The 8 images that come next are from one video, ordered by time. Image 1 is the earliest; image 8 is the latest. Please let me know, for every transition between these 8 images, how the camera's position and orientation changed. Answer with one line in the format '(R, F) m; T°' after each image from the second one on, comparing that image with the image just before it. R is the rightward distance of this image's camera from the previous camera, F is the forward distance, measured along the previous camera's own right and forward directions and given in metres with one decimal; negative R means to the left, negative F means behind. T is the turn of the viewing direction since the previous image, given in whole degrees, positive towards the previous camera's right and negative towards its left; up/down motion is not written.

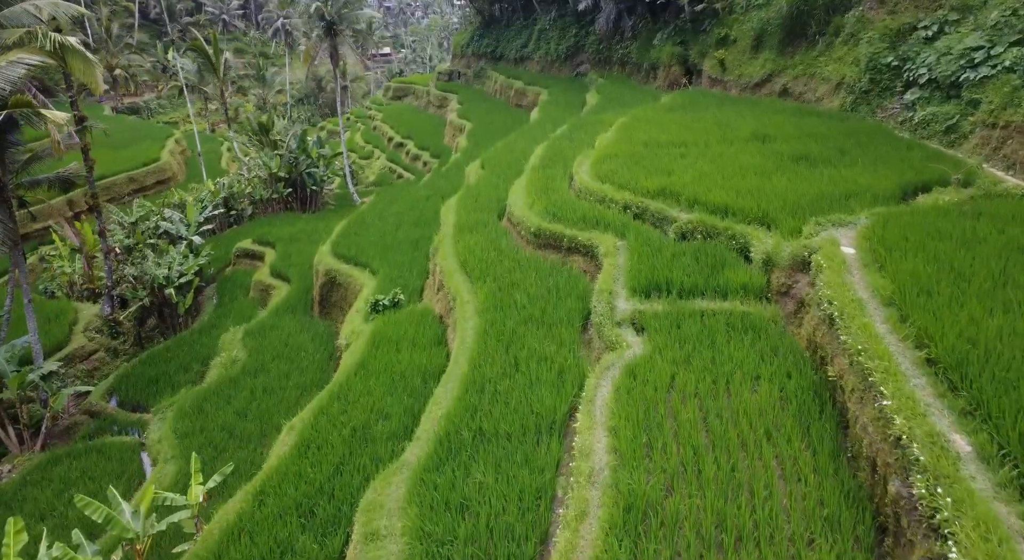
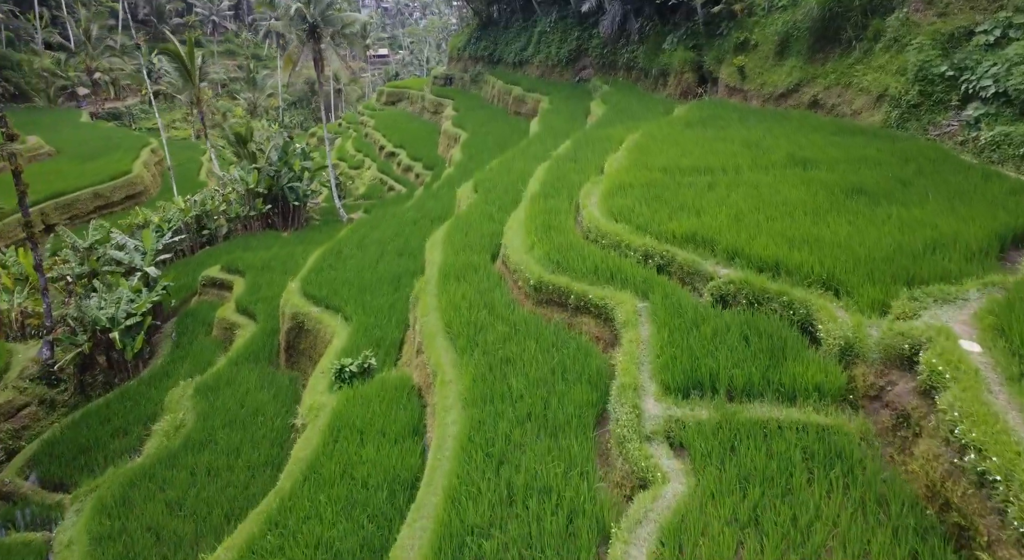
(0.0, +1.4) m; 0°
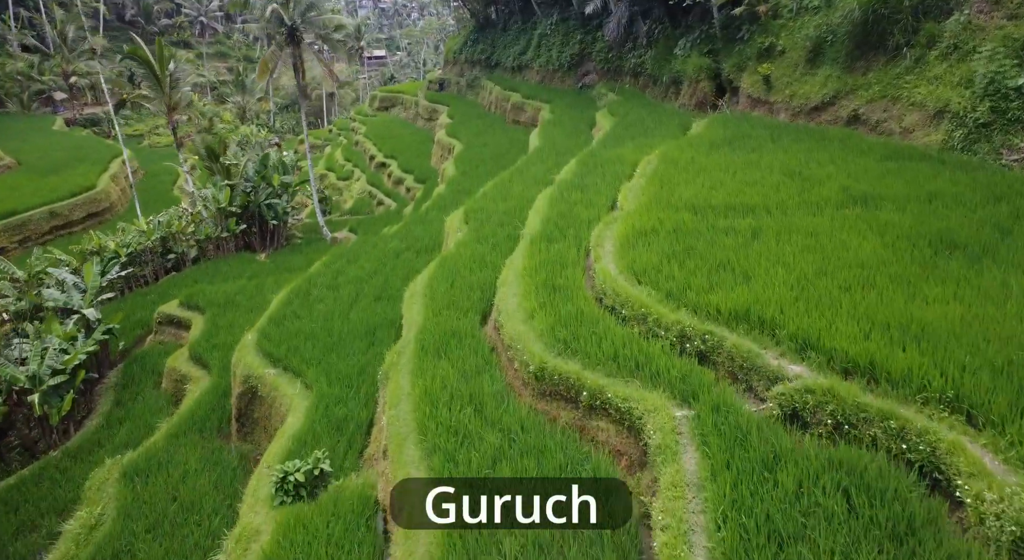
(0.0, +1.4) m; 0°
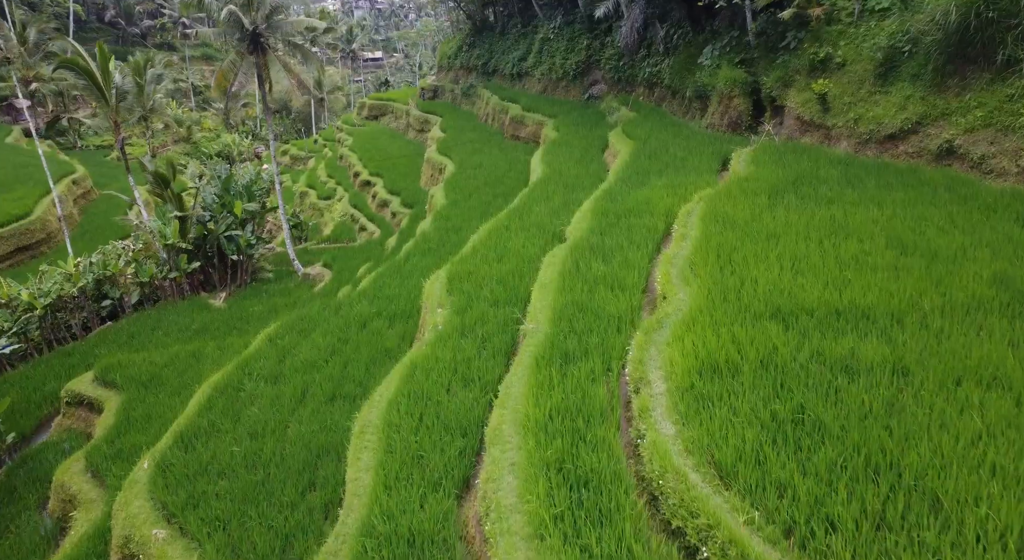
(0.0, +2.2) m; 0°
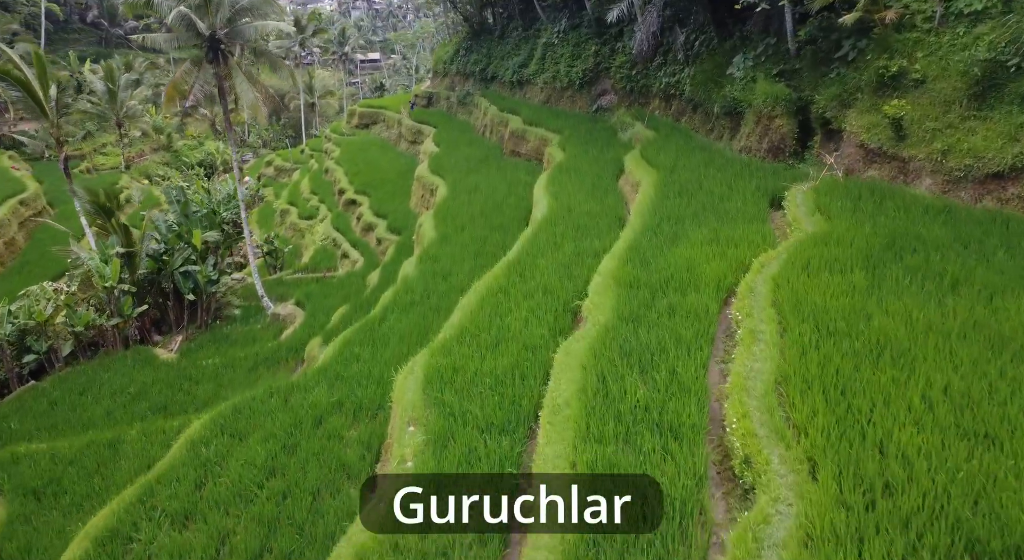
(0.0, +1.9) m; 0°
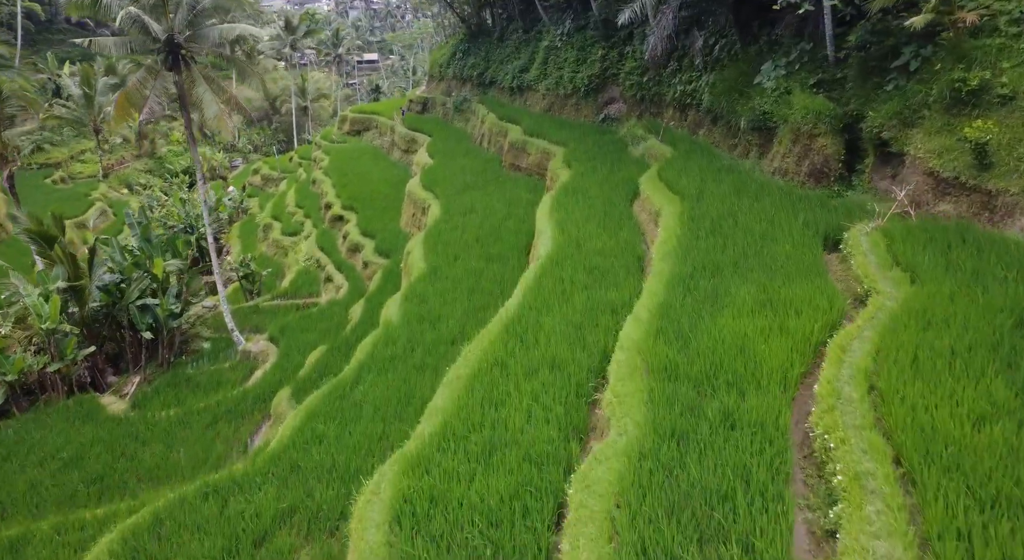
(0.0, +1.4) m; 0°
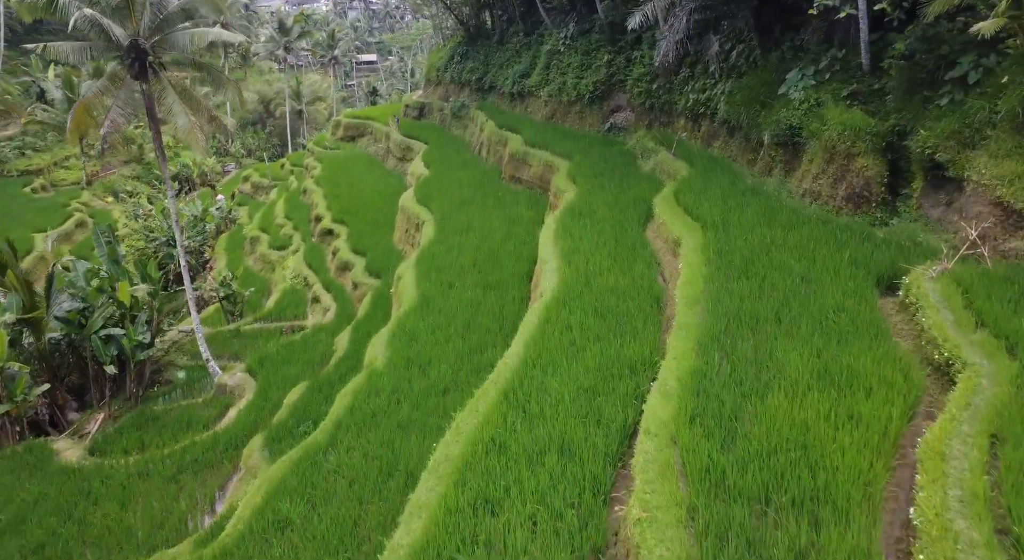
(0.0, +1.0) m; 0°
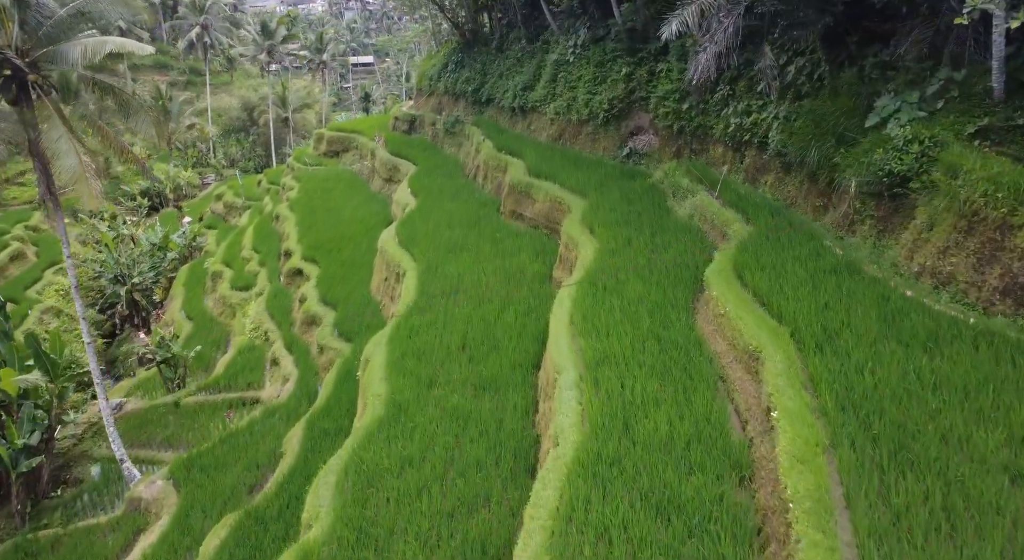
(0.0, +2.4) m; 0°
